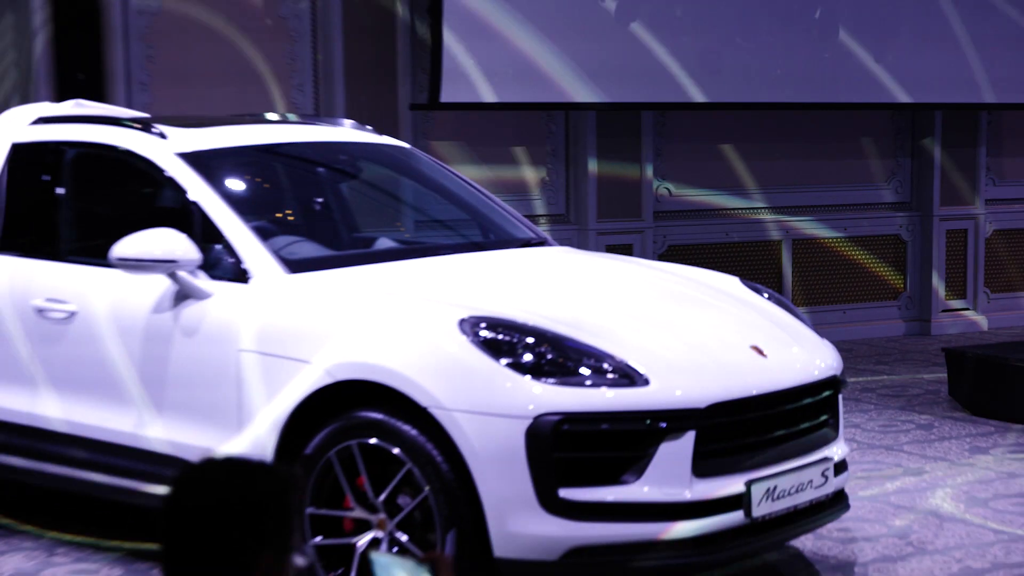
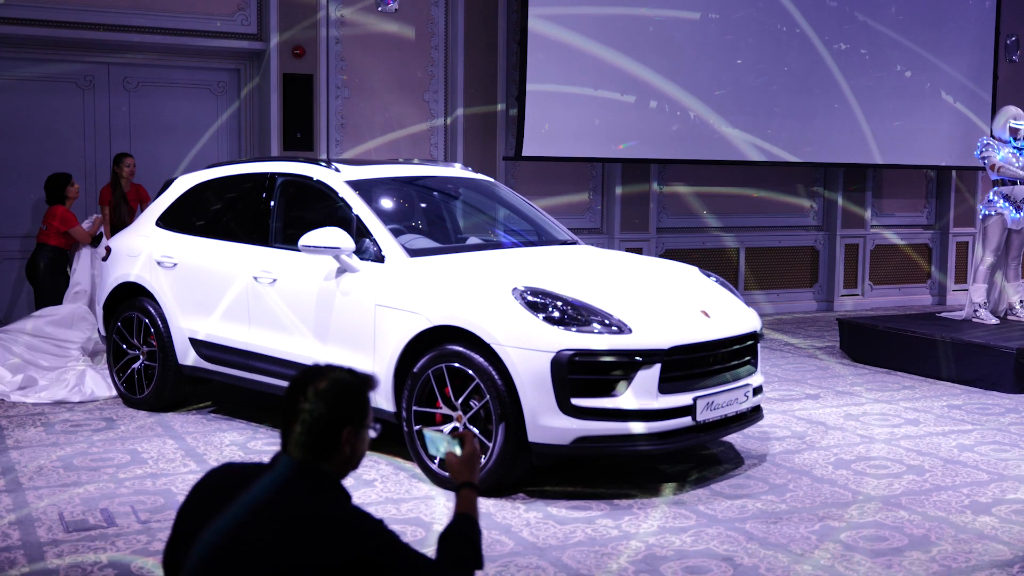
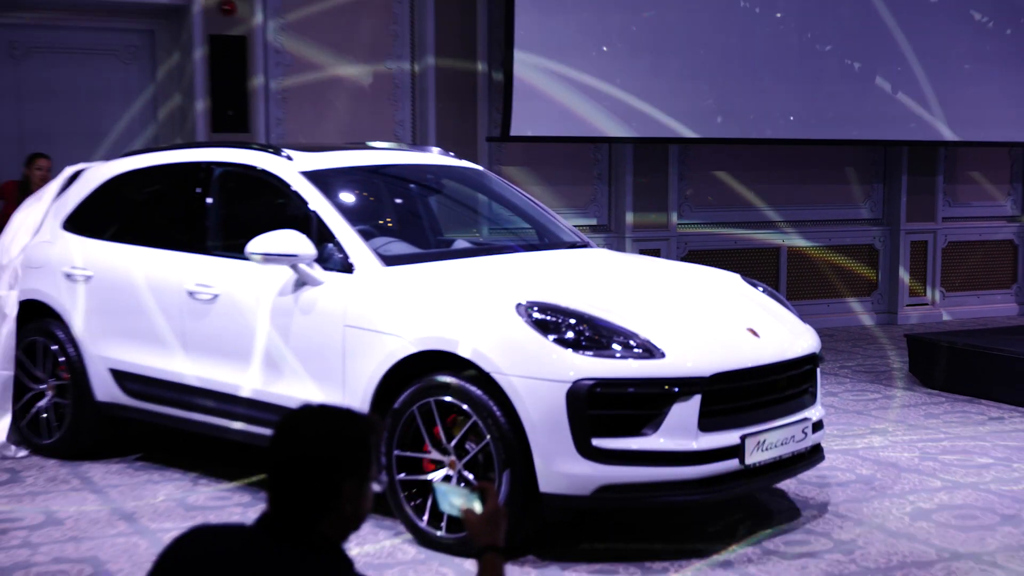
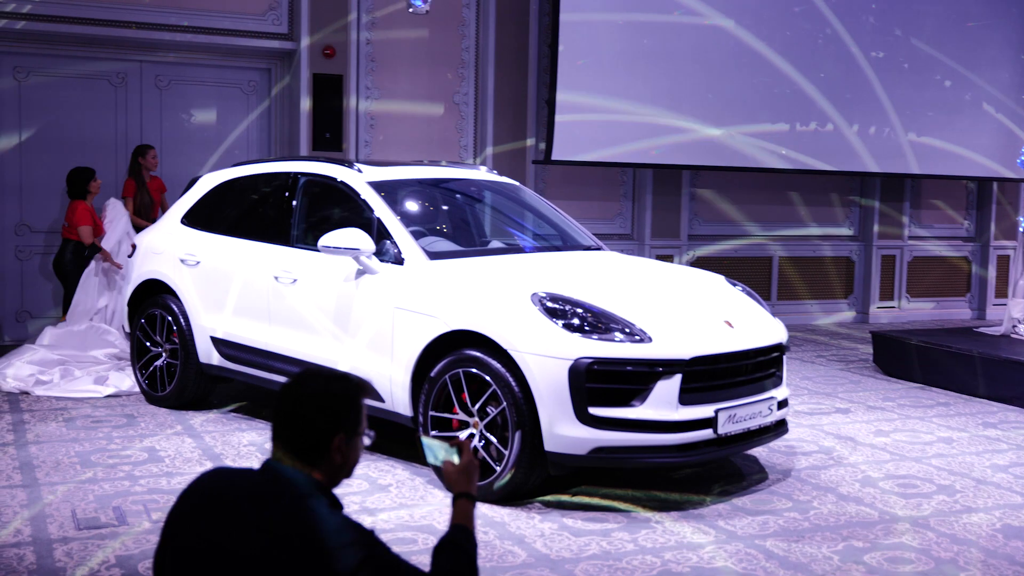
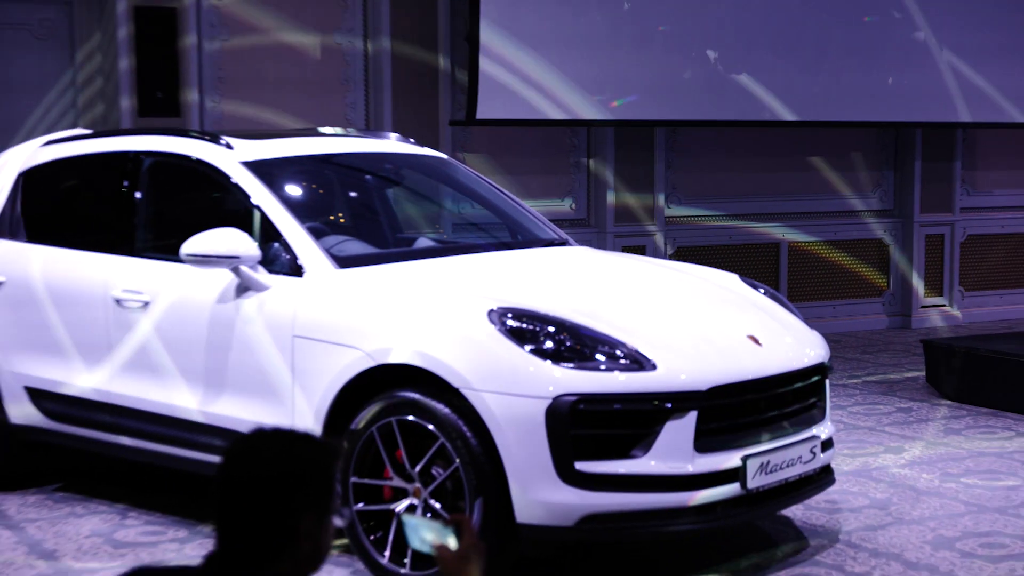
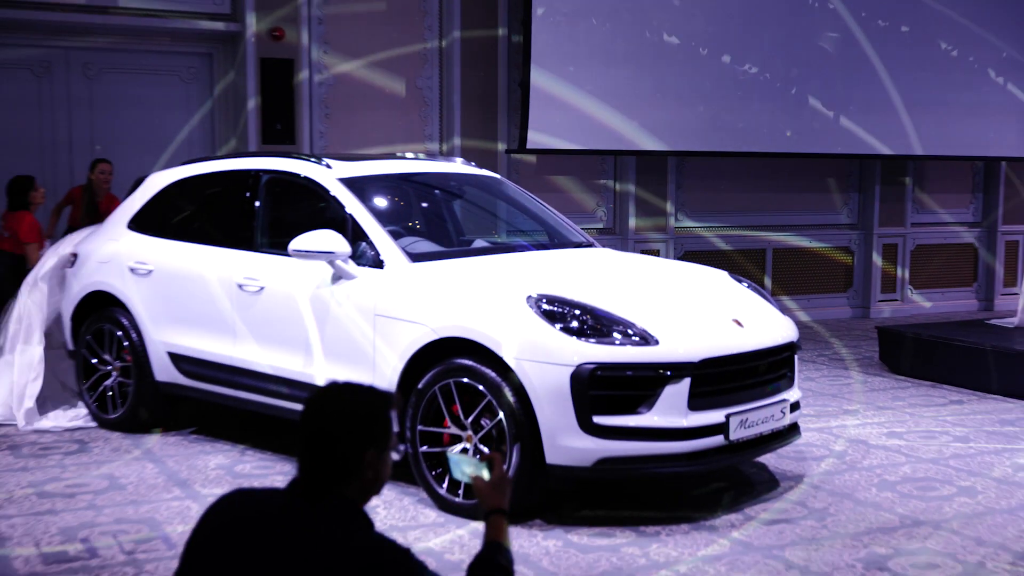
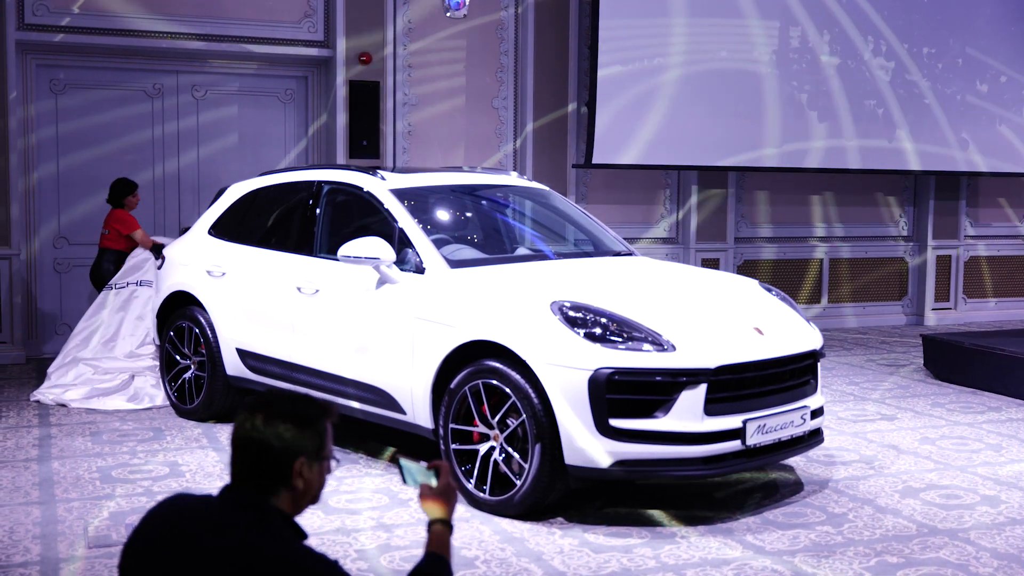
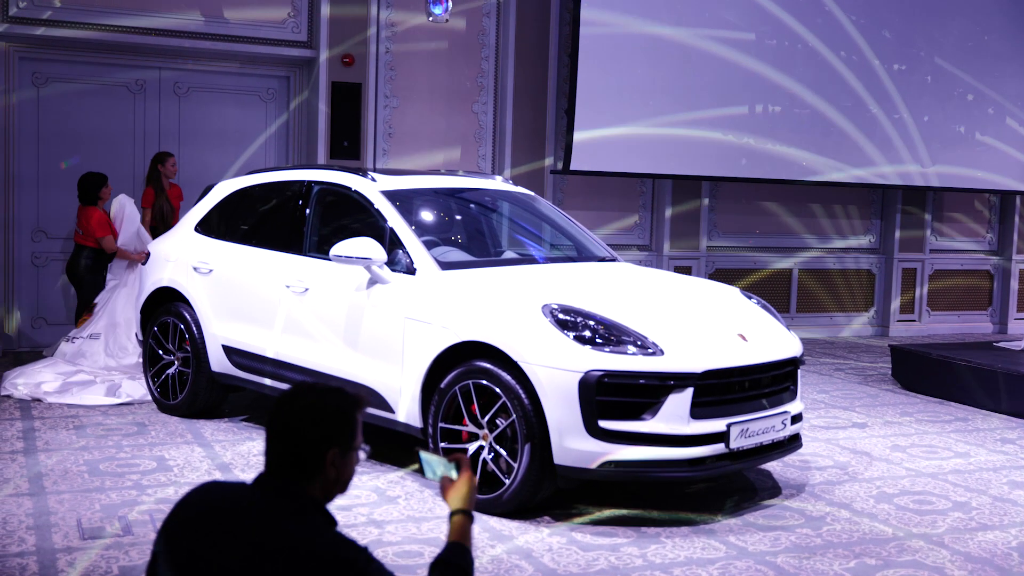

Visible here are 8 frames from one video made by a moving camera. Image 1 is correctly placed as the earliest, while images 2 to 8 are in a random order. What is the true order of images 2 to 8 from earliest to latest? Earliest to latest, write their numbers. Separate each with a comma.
5, 3, 6, 2, 4, 8, 7
